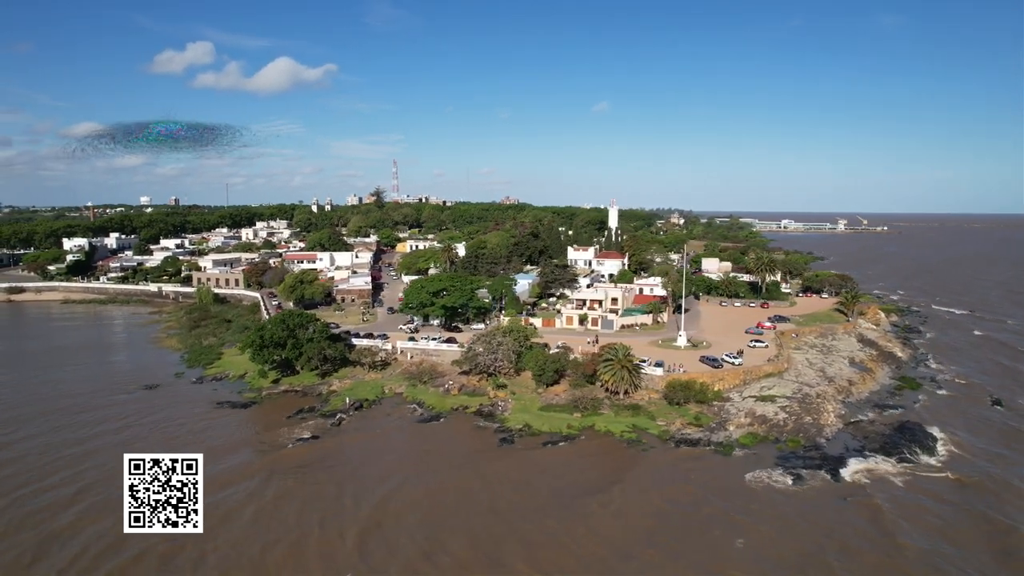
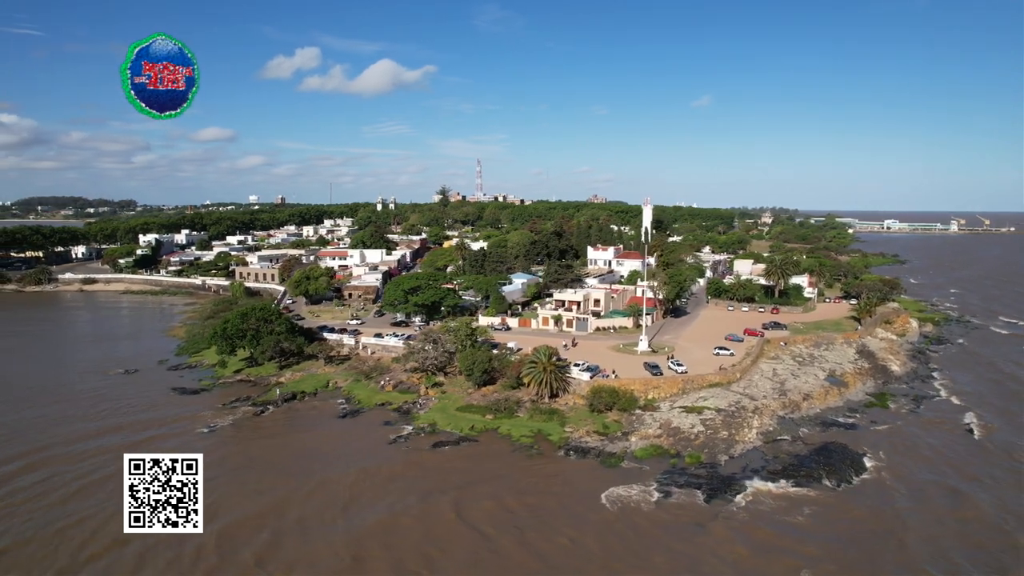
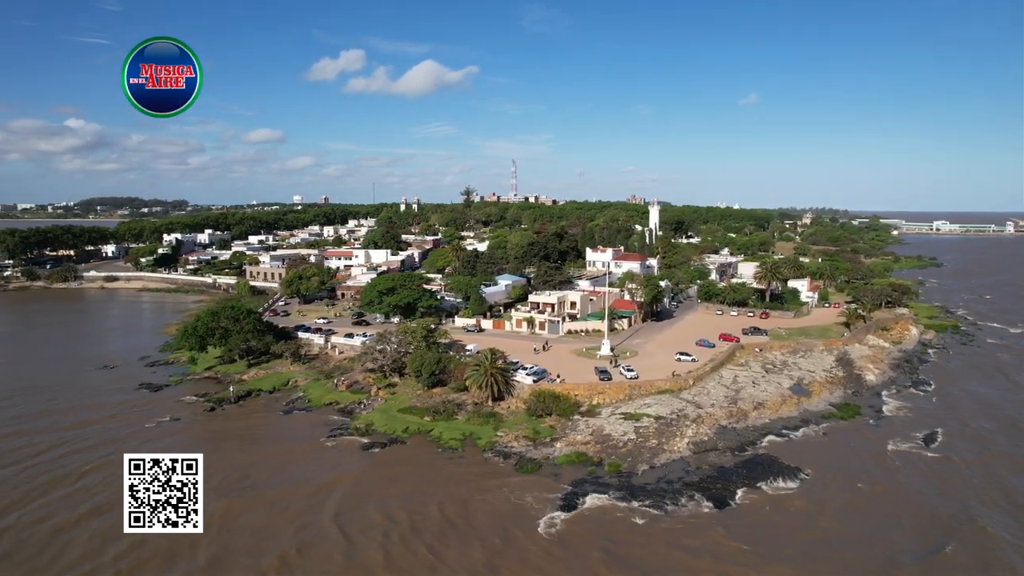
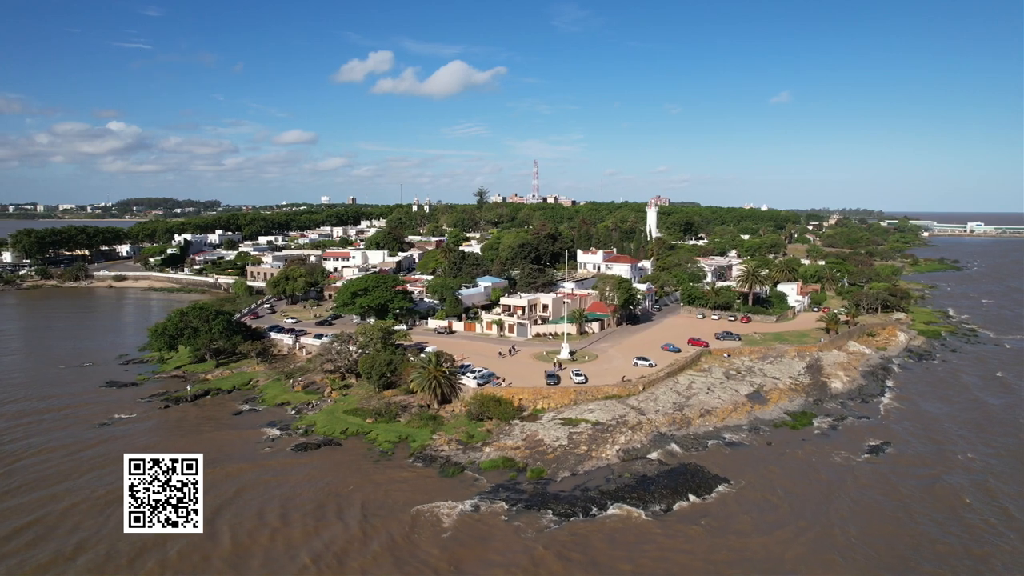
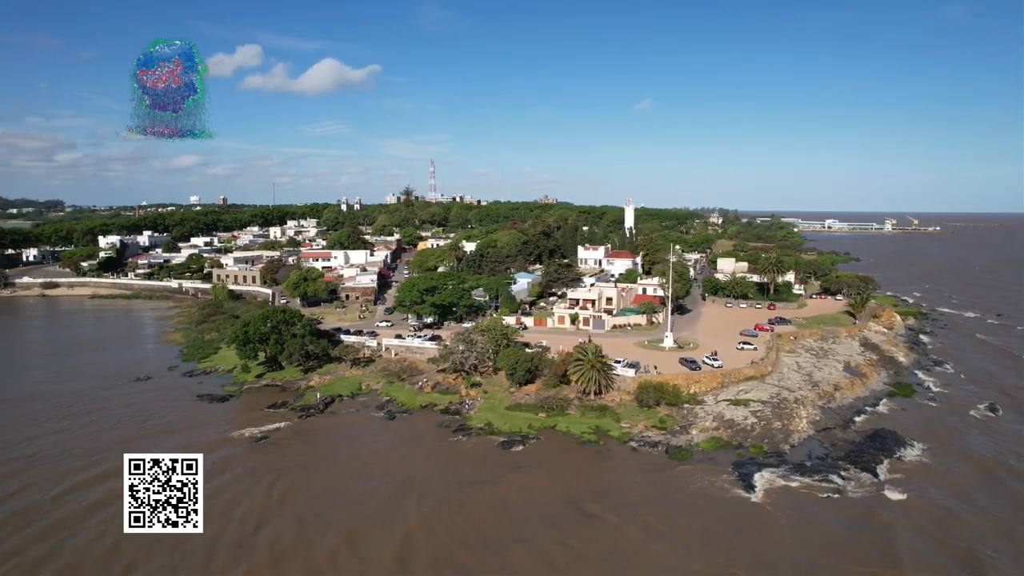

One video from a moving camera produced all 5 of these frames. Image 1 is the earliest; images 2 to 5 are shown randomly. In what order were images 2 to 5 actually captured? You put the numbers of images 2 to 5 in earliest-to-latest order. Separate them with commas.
5, 2, 3, 4
